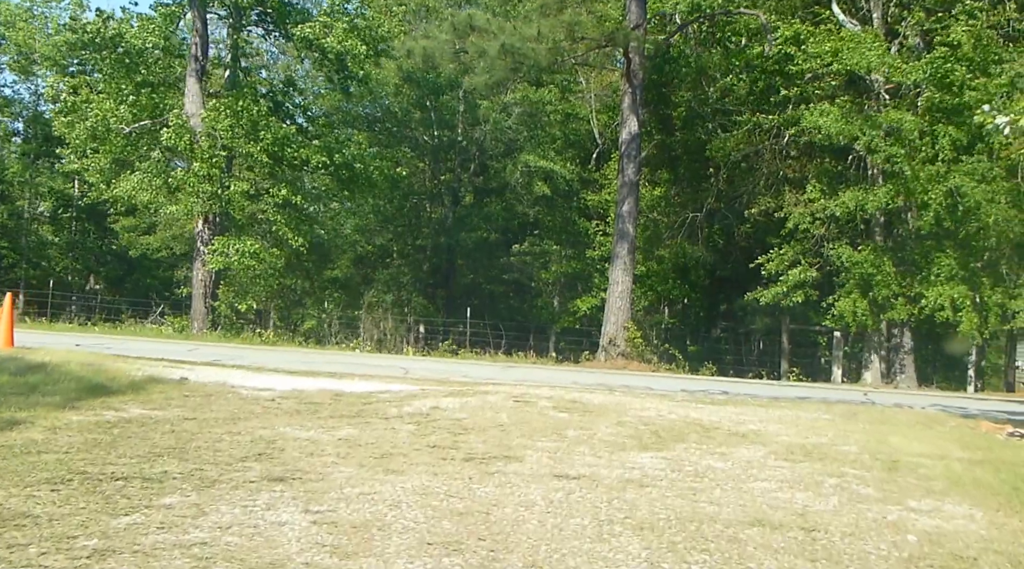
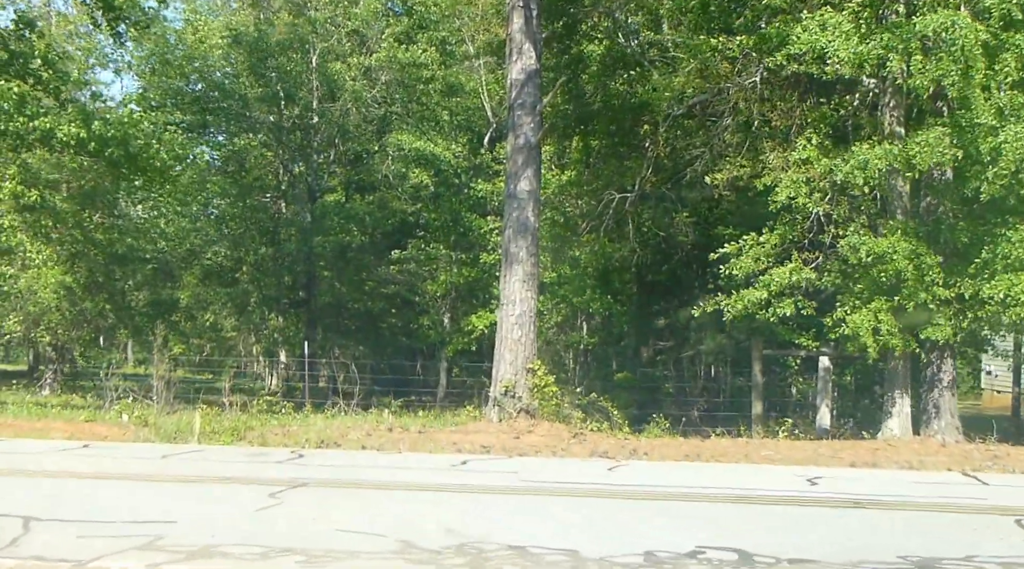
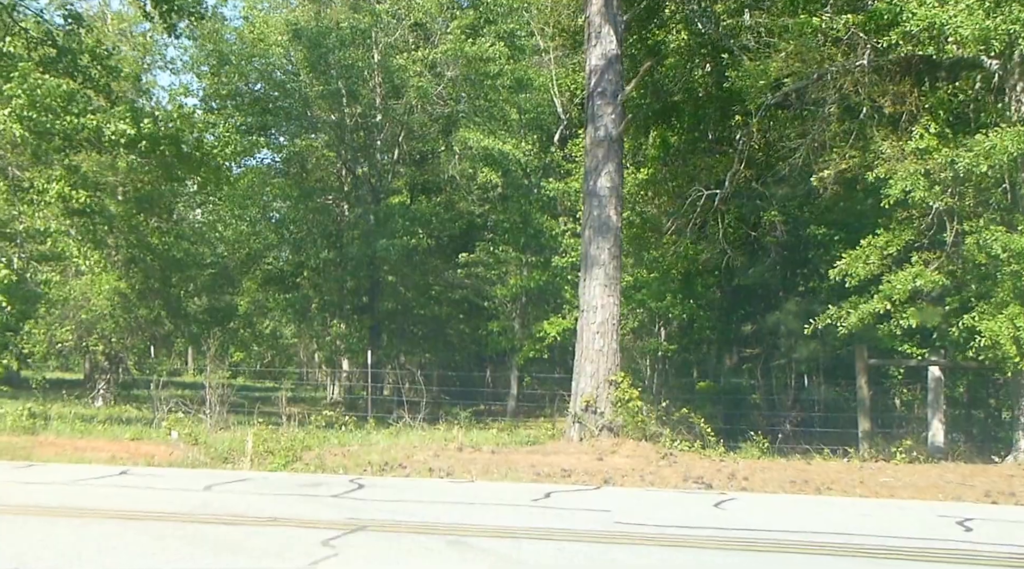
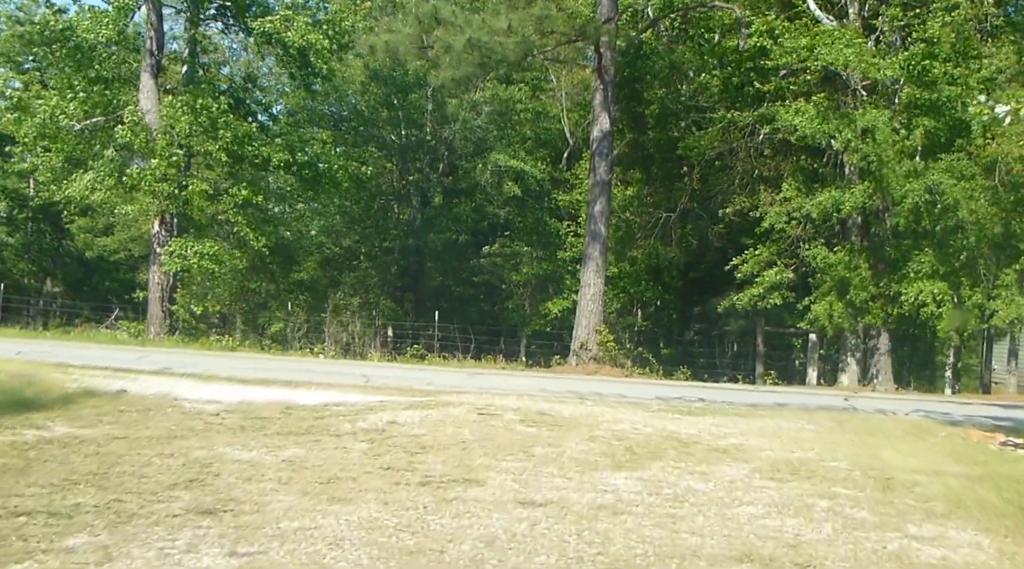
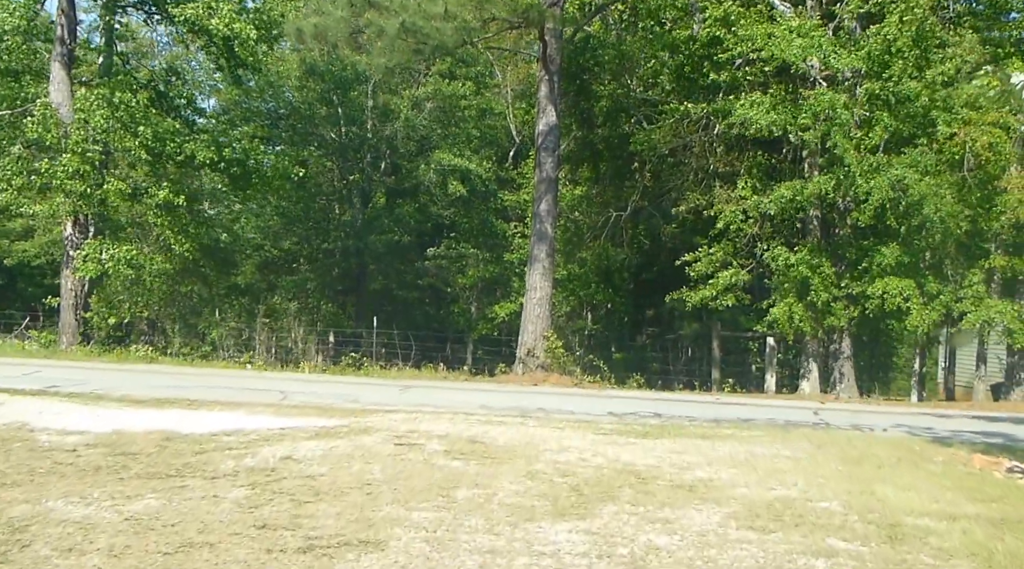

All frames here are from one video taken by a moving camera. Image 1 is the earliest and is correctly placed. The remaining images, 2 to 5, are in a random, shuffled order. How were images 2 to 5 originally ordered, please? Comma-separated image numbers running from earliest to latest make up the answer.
4, 5, 2, 3
